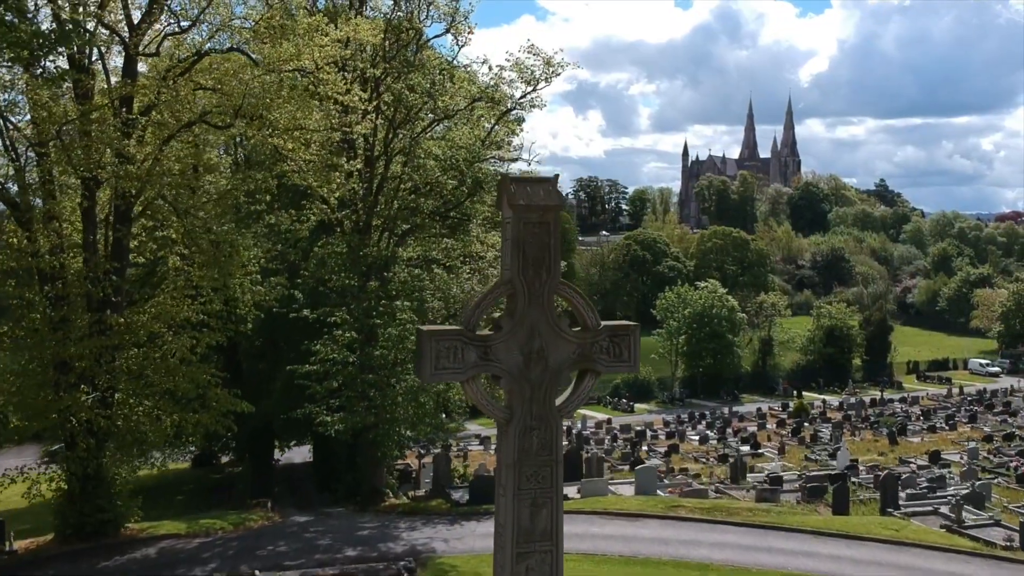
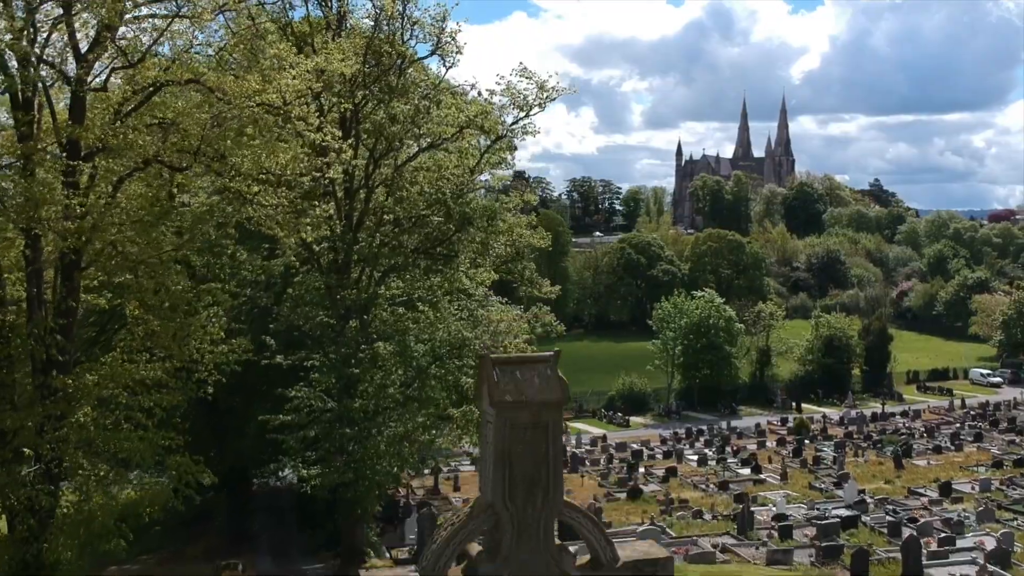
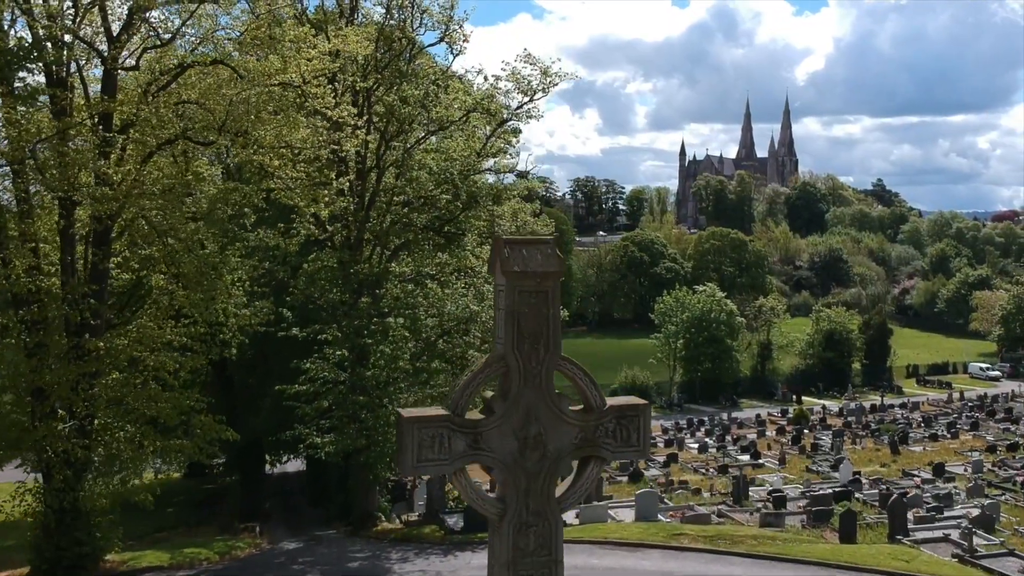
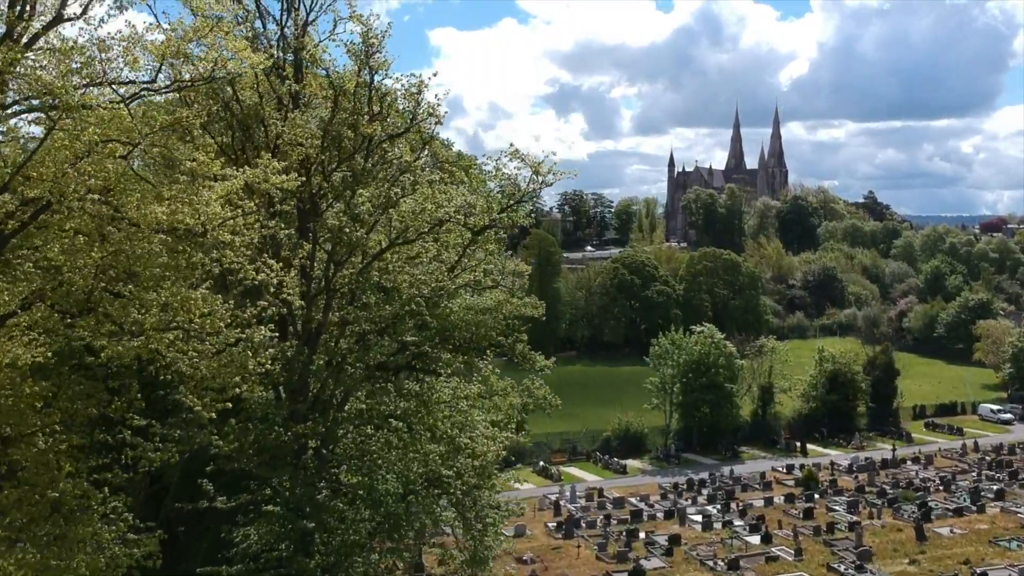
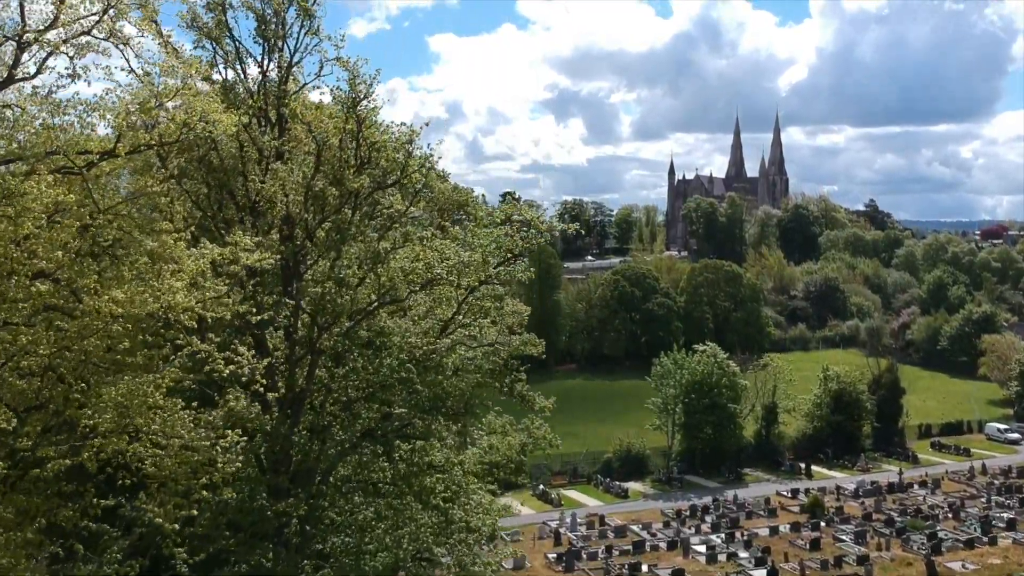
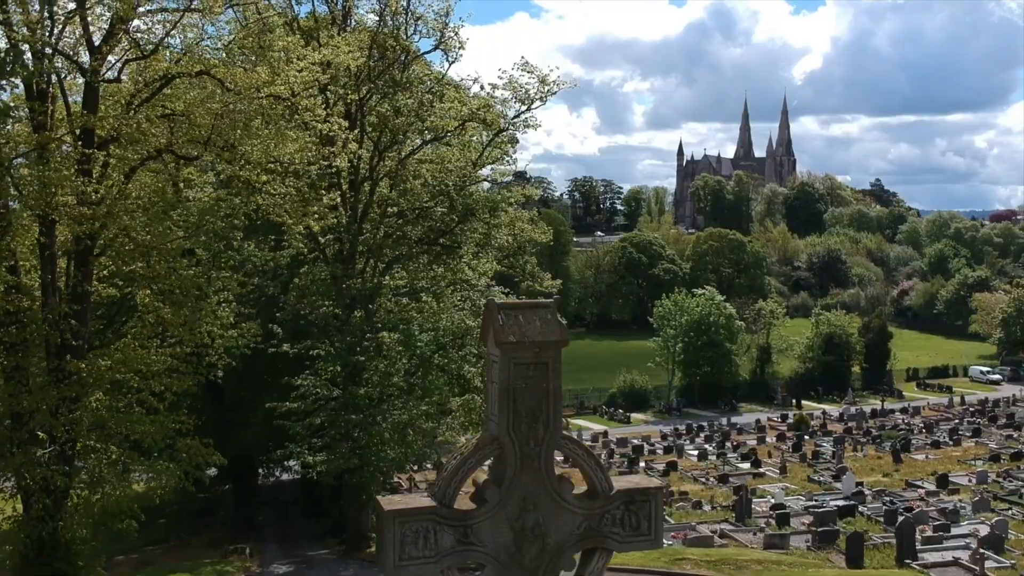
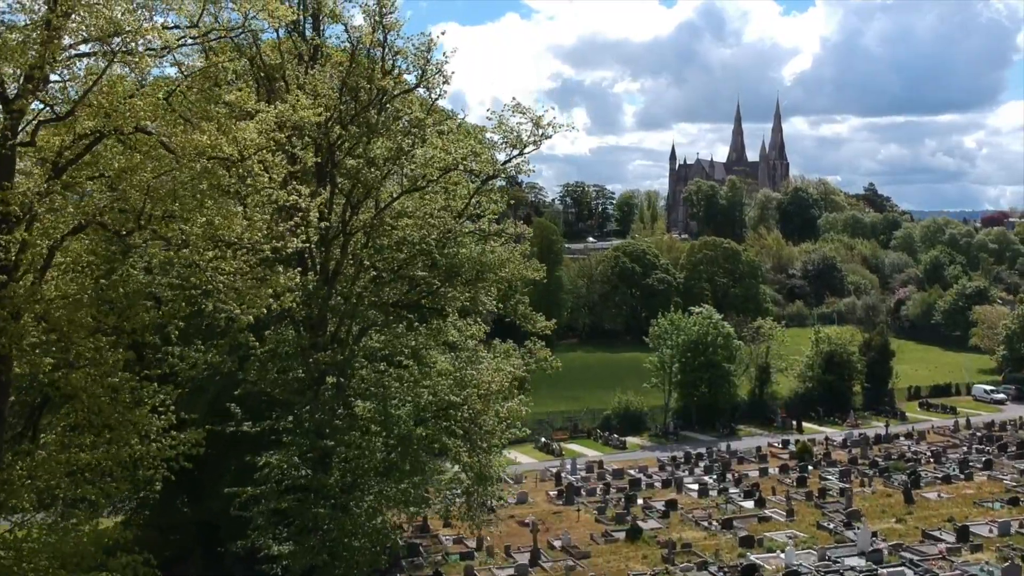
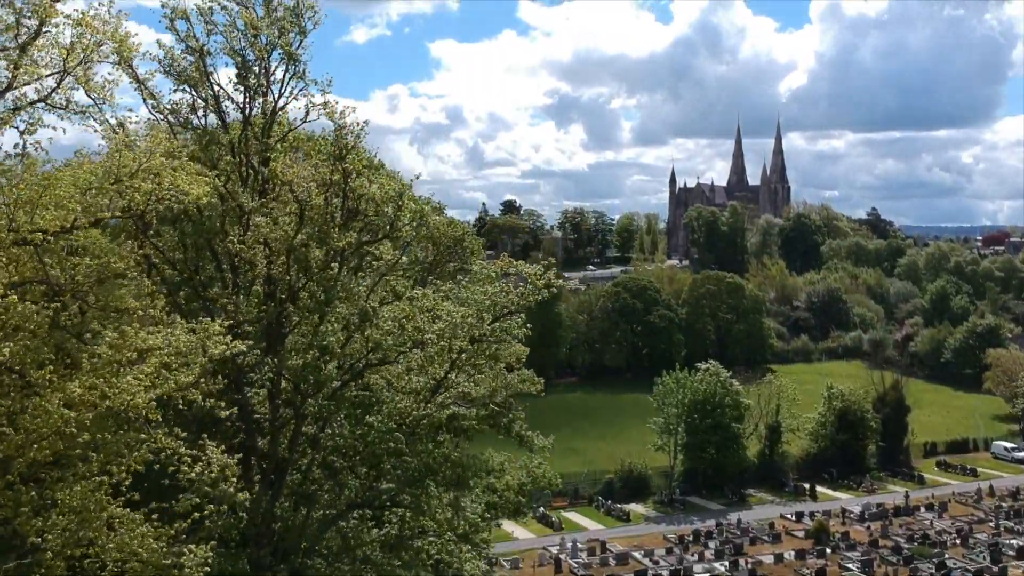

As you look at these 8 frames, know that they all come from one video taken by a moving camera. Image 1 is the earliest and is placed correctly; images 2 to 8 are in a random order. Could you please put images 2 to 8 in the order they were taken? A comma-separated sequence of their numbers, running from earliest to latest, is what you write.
3, 6, 2, 7, 4, 5, 8
